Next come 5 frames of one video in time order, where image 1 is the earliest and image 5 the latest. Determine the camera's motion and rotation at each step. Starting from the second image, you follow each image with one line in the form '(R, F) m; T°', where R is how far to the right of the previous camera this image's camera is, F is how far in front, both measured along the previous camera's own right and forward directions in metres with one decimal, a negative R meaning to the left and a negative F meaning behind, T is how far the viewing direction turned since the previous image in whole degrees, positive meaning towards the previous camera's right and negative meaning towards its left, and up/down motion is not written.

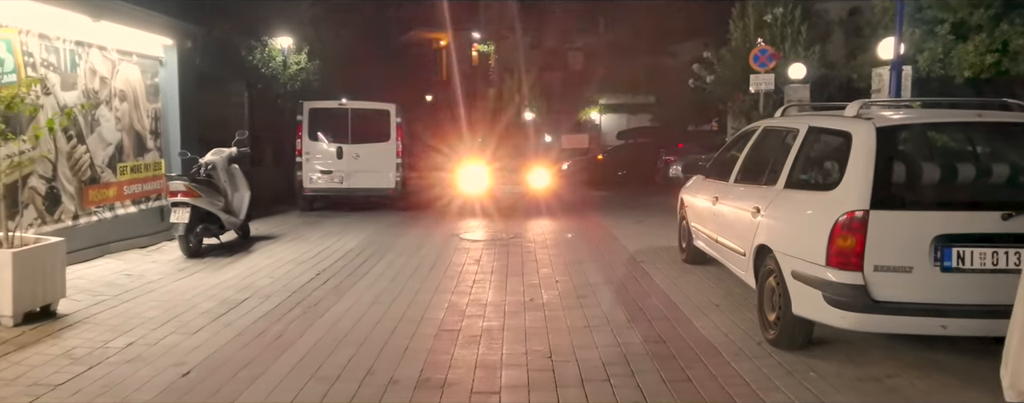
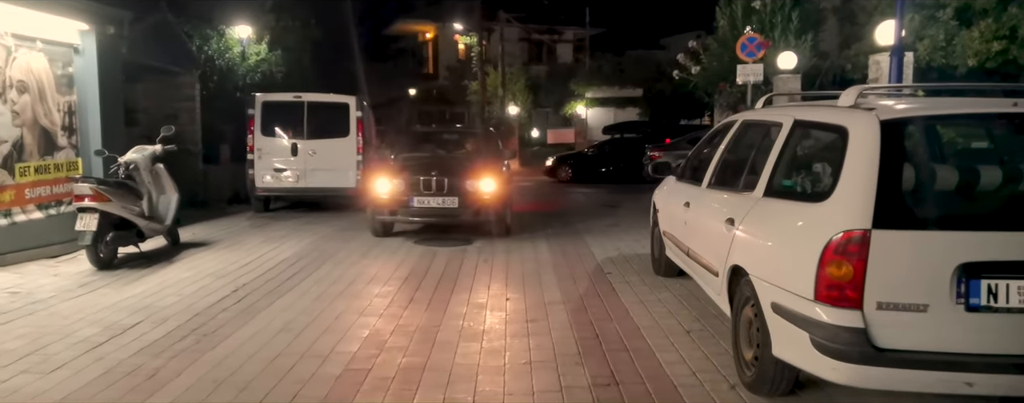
(+0.5, +1.2) m; 0°
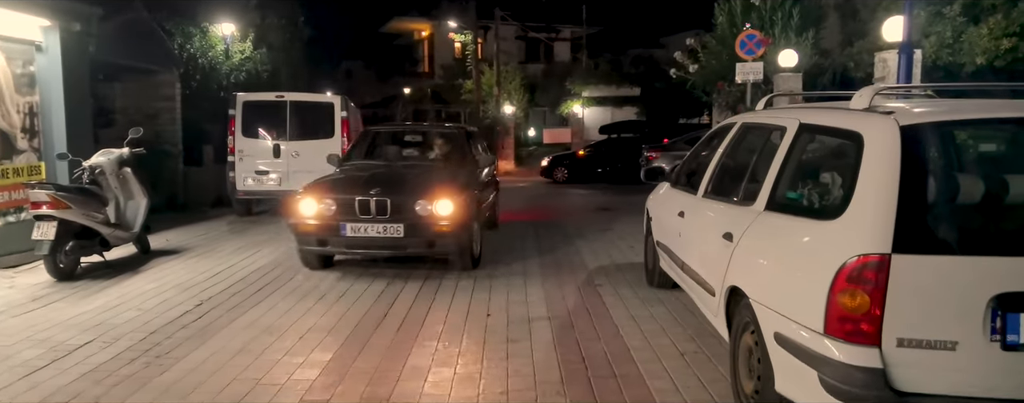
(+0.2, +0.5) m; 0°
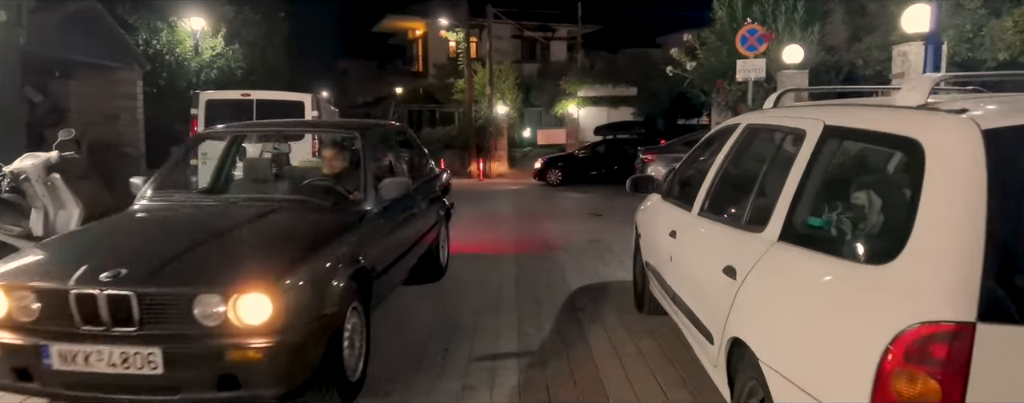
(+0.3, +1.0) m; 0°
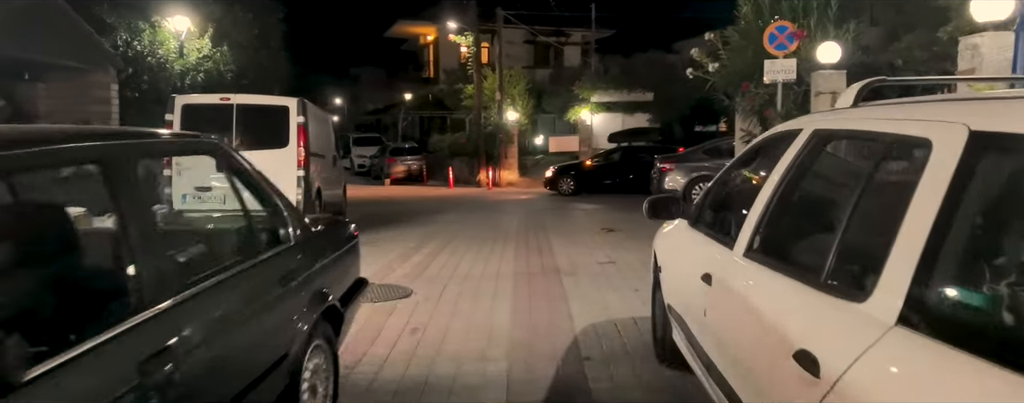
(+0.2, +1.3) m; -1°
